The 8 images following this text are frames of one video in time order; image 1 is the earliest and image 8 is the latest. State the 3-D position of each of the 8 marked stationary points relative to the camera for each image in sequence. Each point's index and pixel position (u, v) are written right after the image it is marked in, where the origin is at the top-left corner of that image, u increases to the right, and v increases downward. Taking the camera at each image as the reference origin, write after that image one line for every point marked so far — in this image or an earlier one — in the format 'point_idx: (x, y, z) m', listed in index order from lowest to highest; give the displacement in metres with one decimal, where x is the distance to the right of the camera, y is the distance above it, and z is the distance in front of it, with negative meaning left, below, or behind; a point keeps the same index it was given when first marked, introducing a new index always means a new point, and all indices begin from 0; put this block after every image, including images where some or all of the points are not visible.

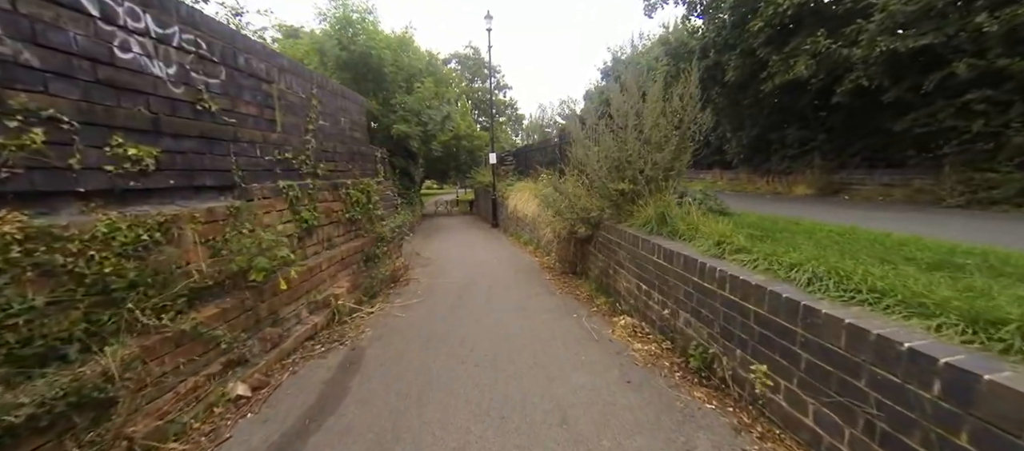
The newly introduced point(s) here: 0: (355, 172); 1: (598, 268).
0: (-2.1, +0.7, +4.9) m
1: (+1.1, -0.5, +4.8) m
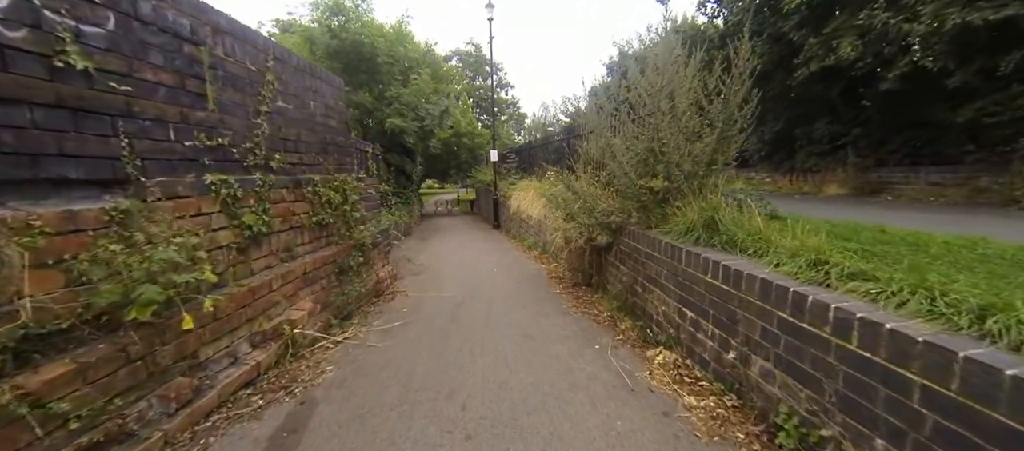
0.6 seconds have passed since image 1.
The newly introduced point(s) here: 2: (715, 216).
0: (-2.0, +0.6, +4.1) m
1: (+1.2, -0.6, +3.9) m
2: (+1.6, +0.1, +2.9) m
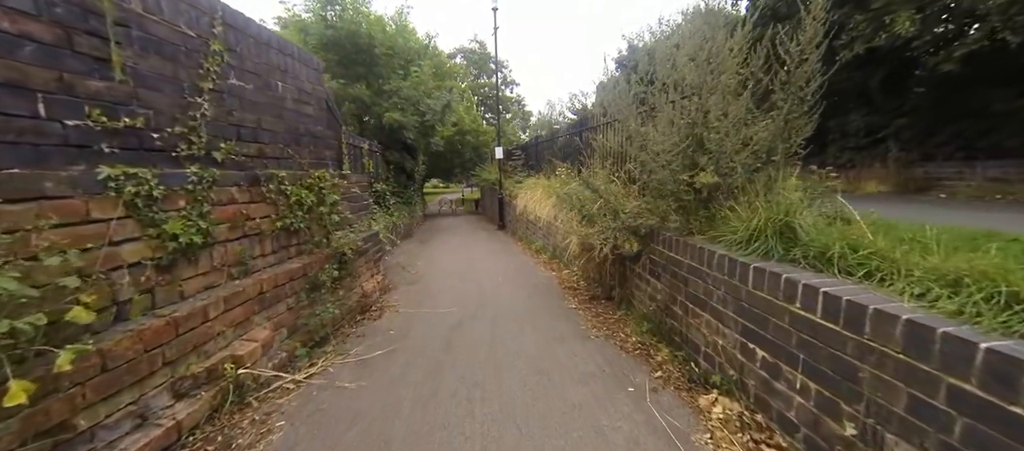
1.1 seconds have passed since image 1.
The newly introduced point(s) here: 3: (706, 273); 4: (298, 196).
0: (-2.0, +0.6, +3.4) m
1: (+1.2, -0.7, +3.2) m
2: (+1.7, 0.0, +2.2) m
3: (+1.3, -0.3, +2.5) m
4: (-1.8, +0.3, +3.2) m
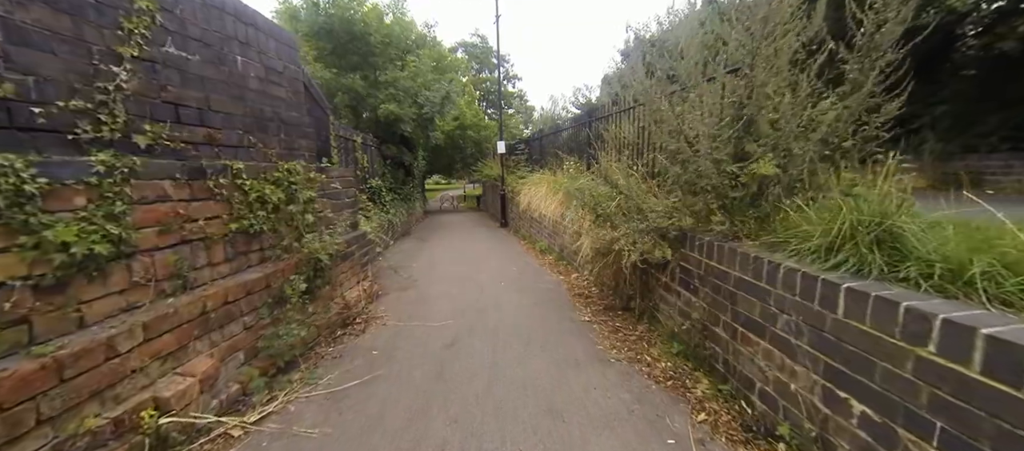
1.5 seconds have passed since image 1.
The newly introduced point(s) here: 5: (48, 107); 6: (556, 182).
0: (-1.9, +0.6, +2.9) m
1: (+1.3, -0.7, +2.7) m
2: (+1.7, 0.0, +1.6) m
3: (+1.3, -0.3, +2.0) m
4: (-1.8, +0.2, +2.7) m
5: (-2.0, +0.5, +1.6) m
6: (+0.9, +0.8, +7.3) m
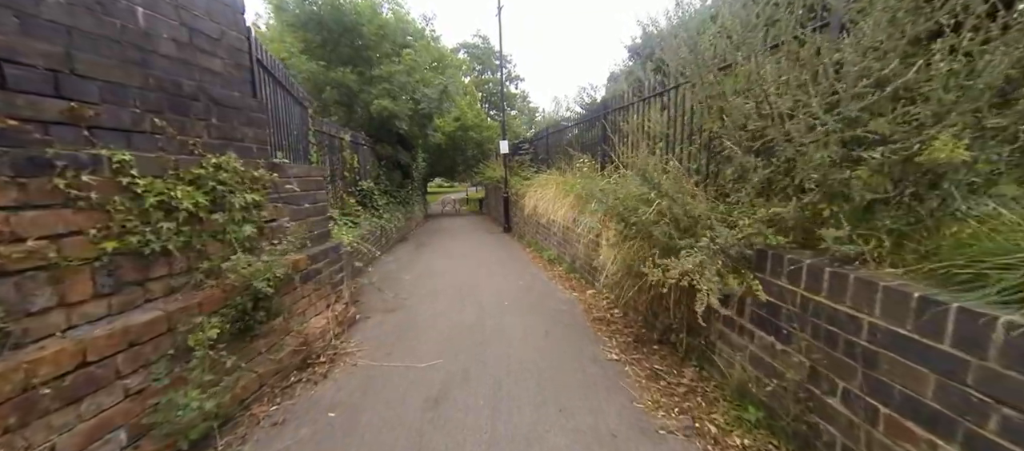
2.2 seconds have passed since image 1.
0: (-1.9, +0.5, +2.1) m
1: (+1.3, -0.7, +1.8) m
2: (+1.7, -0.1, +0.8) m
3: (+1.4, -0.4, +1.2) m
4: (-1.8, +0.2, +1.9) m
5: (-1.9, +0.4, +0.8) m
6: (+0.9, +0.7, +6.5) m
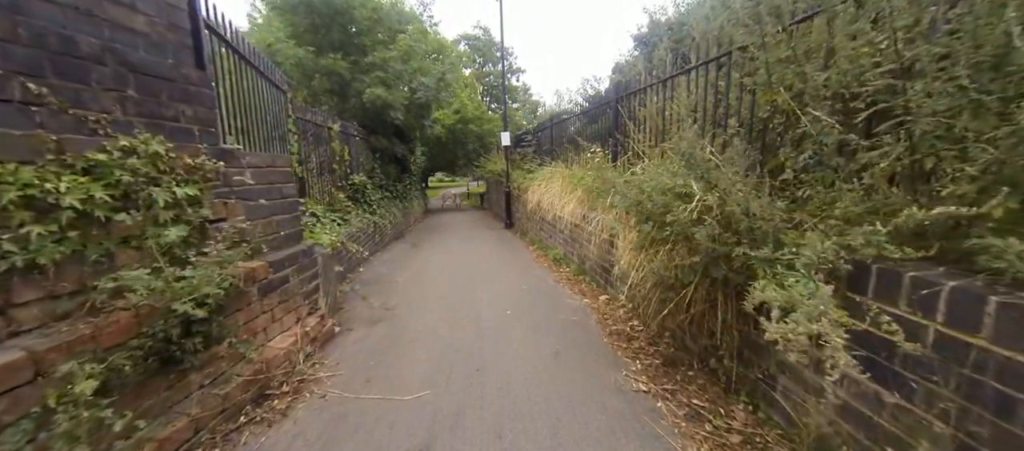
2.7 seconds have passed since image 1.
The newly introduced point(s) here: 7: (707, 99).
0: (-1.9, +0.5, +1.6) m
1: (+1.3, -0.8, +1.3) m
2: (+1.7, -0.1, +0.3) m
3: (+1.4, -0.4, +0.6) m
4: (-1.8, +0.1, +1.4) m
5: (-1.9, +0.4, +0.3) m
6: (+1.0, +0.8, +6.0) m
7: (+1.8, +1.2, +3.4) m
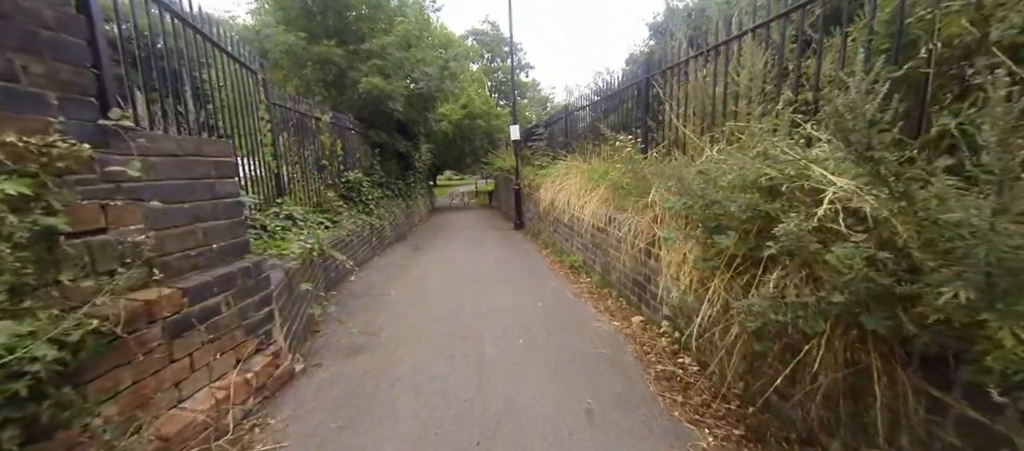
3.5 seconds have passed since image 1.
0: (-1.8, +0.4, +0.8) m
1: (+1.4, -0.8, +0.5) m
2: (+1.7, -0.2, -0.5) m
3: (+1.4, -0.5, -0.2) m
4: (-1.7, +0.1, +0.6) m
5: (-1.9, +0.3, -0.4) m
6: (+1.1, +0.8, +5.1) m
7: (+1.9, +1.1, +2.6) m
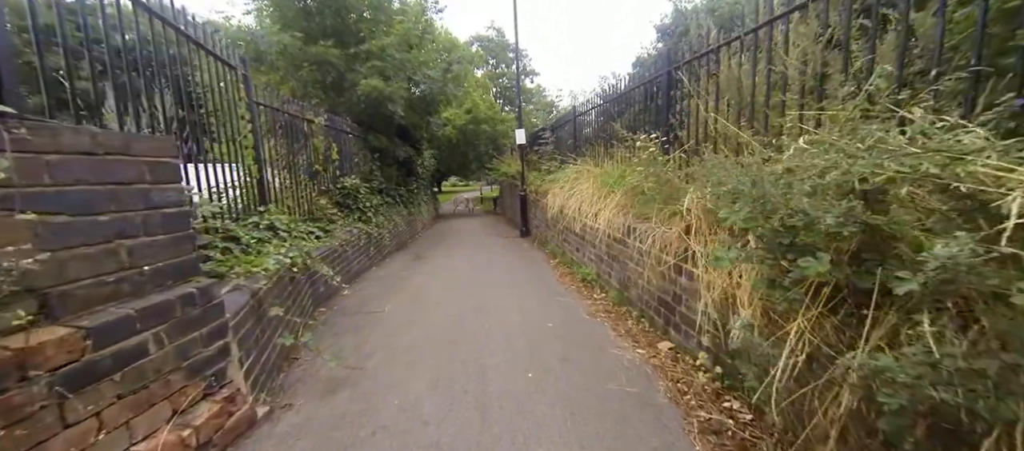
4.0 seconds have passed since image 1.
0: (-1.8, +0.4, +0.4) m
1: (+1.4, -0.9, 0.0) m
2: (+1.7, -0.2, -1.0) m
3: (+1.4, -0.5, -0.7) m
4: (-1.7, 0.0, +0.2) m
5: (-1.9, +0.3, -0.9) m
6: (+1.2, +0.6, +4.7) m
7: (+1.9, +1.0, +2.1) m
